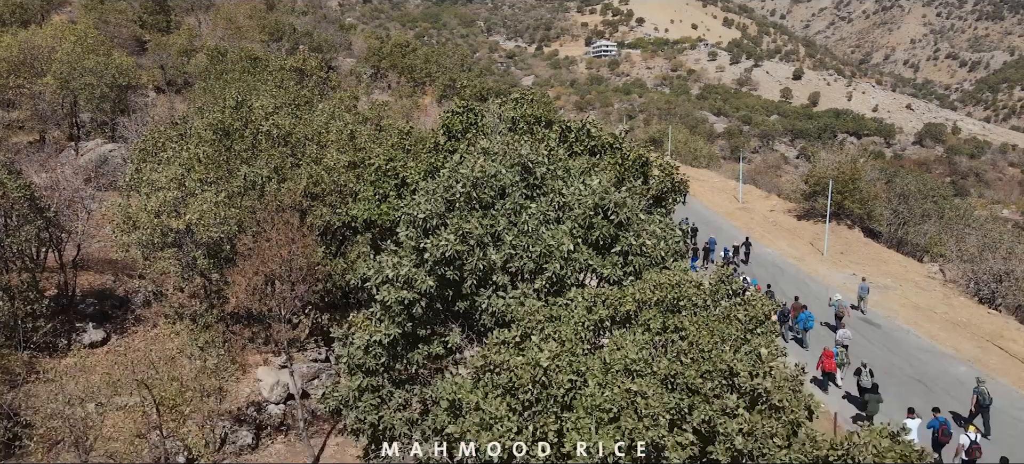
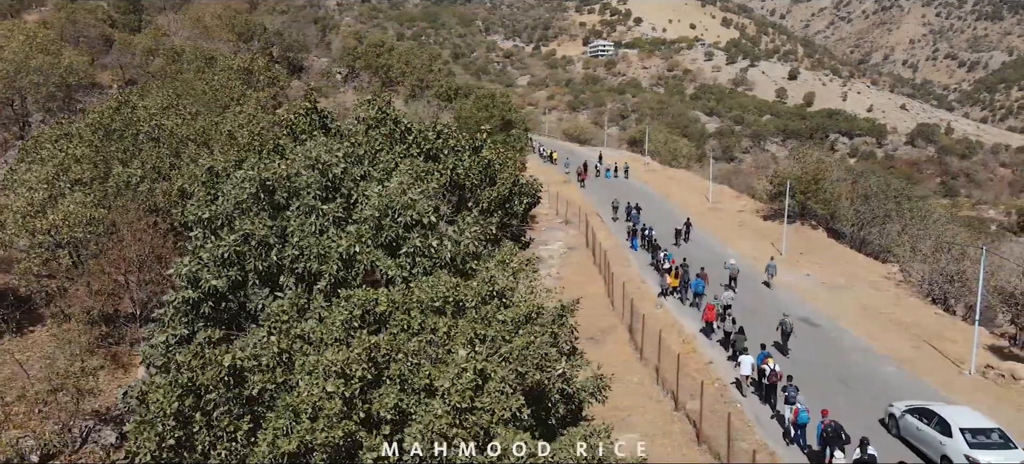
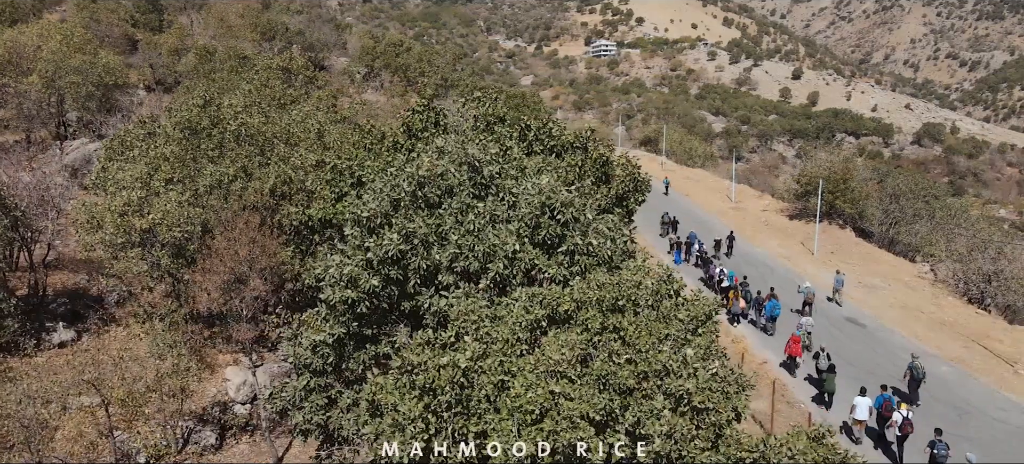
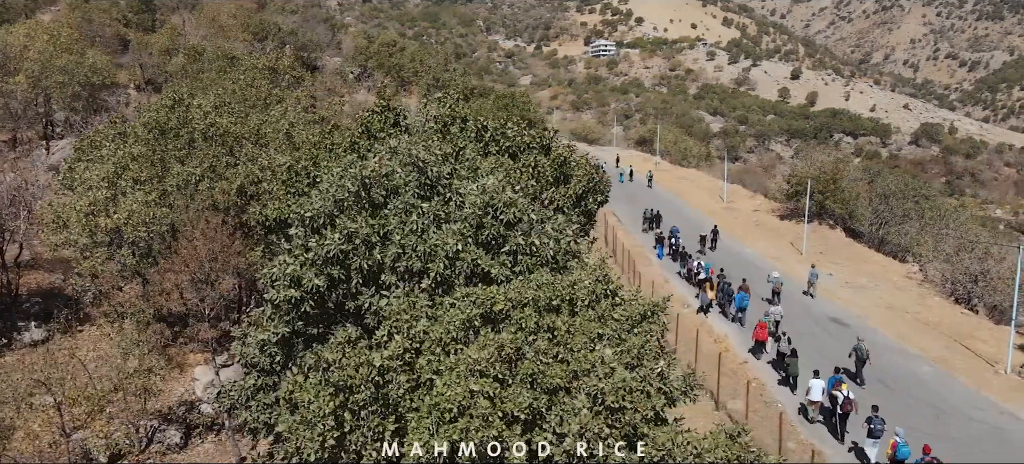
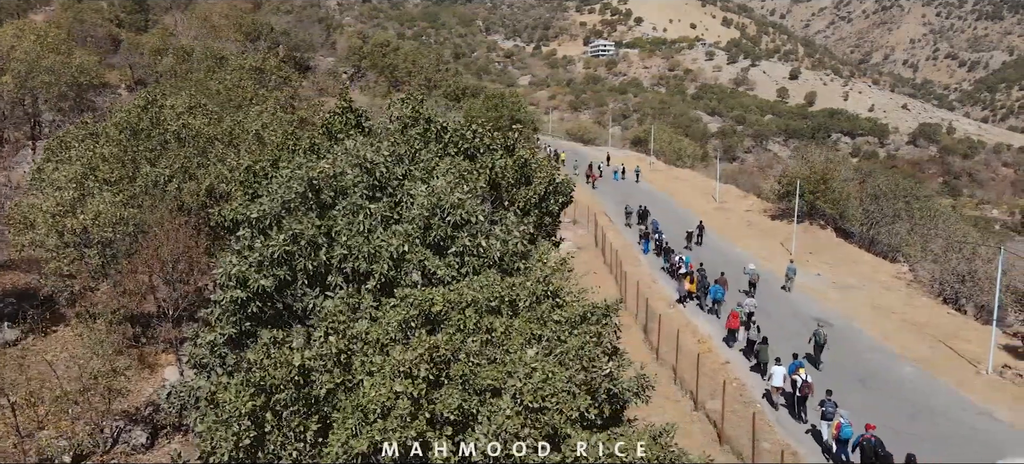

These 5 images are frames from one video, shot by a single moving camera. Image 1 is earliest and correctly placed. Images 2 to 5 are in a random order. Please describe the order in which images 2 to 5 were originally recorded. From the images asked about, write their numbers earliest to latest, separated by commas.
3, 4, 5, 2
